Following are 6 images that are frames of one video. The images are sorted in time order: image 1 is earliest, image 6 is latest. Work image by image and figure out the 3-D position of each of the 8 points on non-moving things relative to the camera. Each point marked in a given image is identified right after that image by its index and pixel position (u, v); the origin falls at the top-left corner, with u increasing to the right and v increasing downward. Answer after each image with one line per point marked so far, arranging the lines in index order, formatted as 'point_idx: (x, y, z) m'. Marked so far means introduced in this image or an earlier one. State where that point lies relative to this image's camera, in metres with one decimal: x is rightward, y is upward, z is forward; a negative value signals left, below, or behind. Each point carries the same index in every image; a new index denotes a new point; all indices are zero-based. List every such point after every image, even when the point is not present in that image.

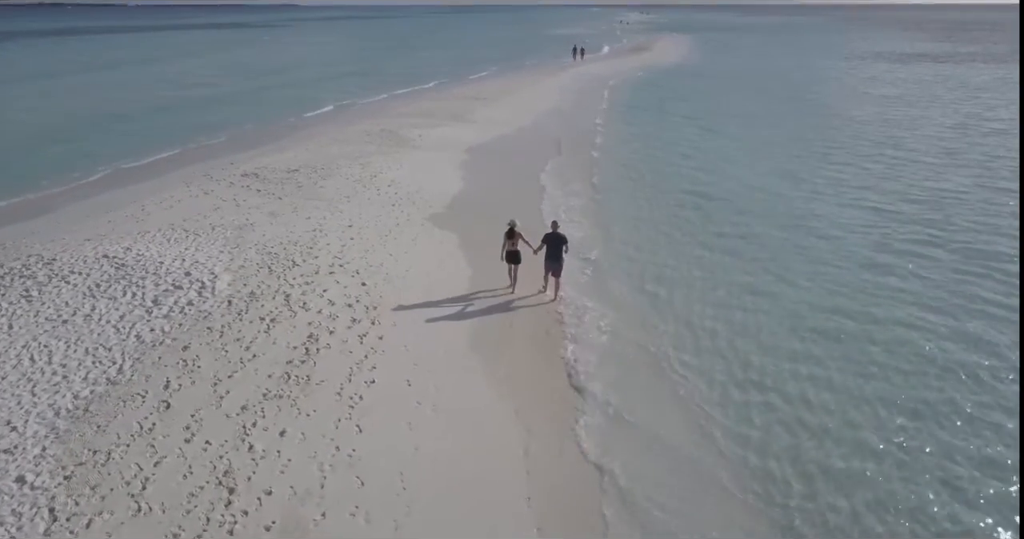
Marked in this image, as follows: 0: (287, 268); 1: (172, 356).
0: (-3.8, 0.0, +12.6) m
1: (-4.4, -1.1, +9.5) m
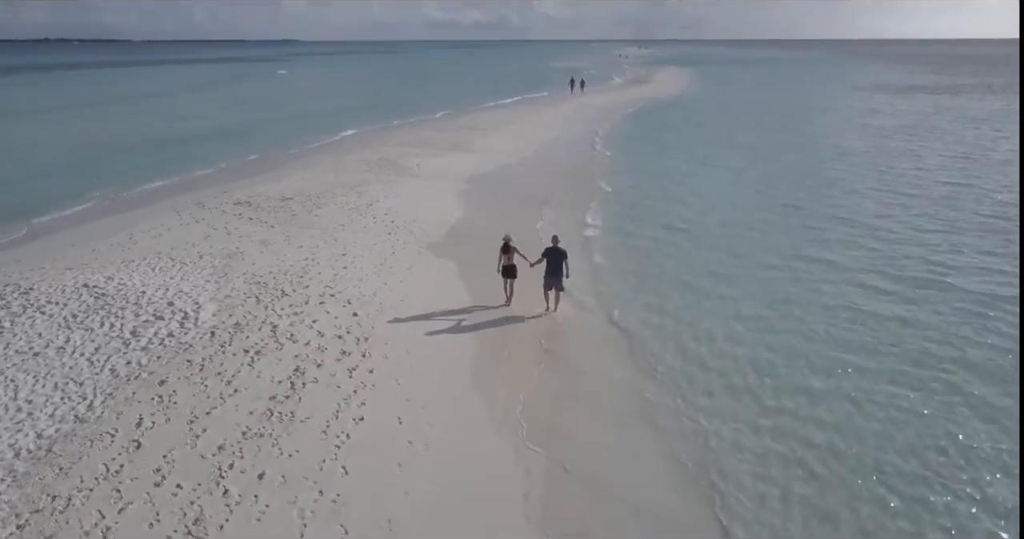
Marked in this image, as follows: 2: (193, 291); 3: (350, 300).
0: (-3.8, -0.5, +12.0) m
1: (-4.4, -1.5, +8.9) m
2: (-5.1, -0.3, +12.0) m
3: (-2.7, -0.5, +12.3) m
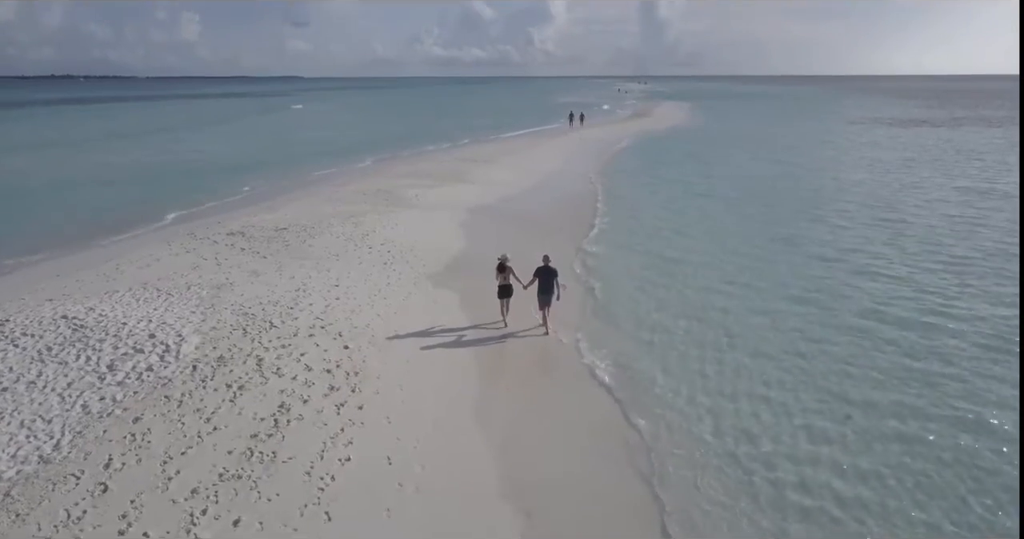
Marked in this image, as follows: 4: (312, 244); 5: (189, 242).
0: (-3.9, -0.9, +11.5) m
1: (-4.4, -1.8, +8.3) m
2: (-5.2, -0.8, +11.4) m
3: (-2.7, -1.0, +11.7) m
4: (-4.7, +0.6, +17.4) m
5: (-7.6, +0.7, +17.4) m
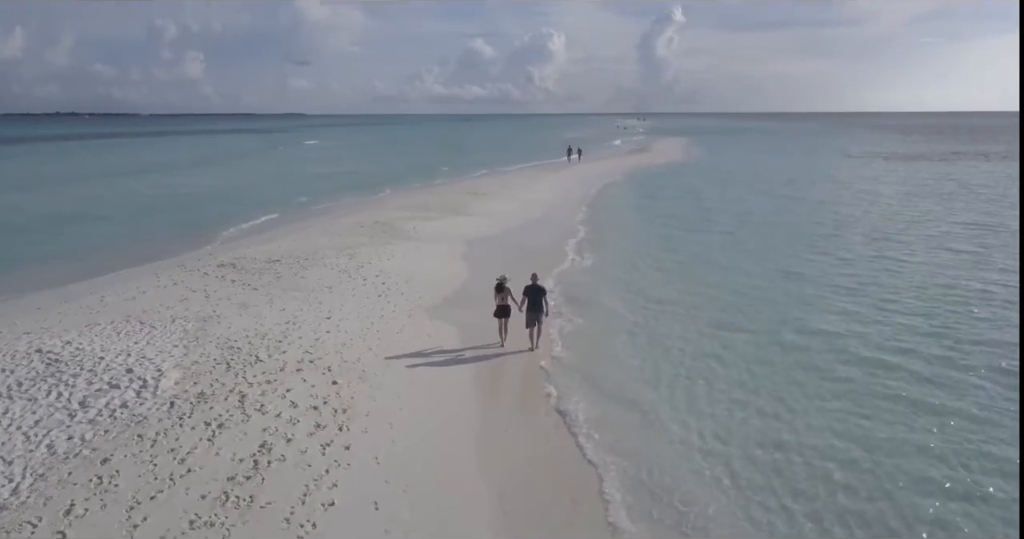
0: (-3.9, -1.4, +10.9) m
1: (-4.4, -2.1, +7.7) m
2: (-5.2, -1.3, +10.9) m
3: (-2.7, -1.5, +11.2) m
4: (-4.7, -0.1, +16.9) m
5: (-7.6, -0.1, +16.9) m
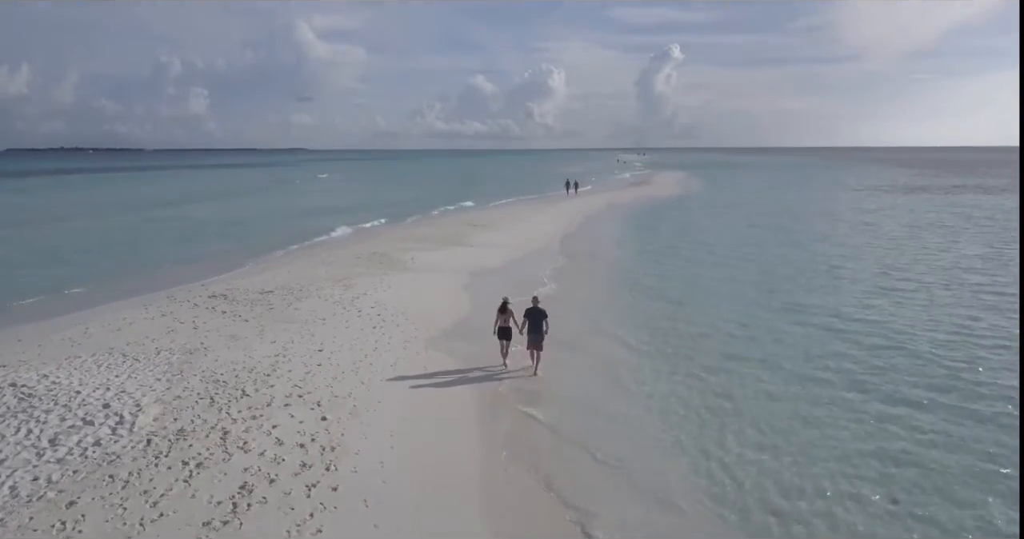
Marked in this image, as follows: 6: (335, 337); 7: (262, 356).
0: (-3.9, -1.8, +10.3) m
1: (-4.4, -2.4, +7.1) m
2: (-5.2, -1.7, +10.3) m
3: (-2.7, -1.9, +10.6) m
4: (-4.7, -0.8, +16.4) m
5: (-7.6, -0.8, +16.4) m
6: (-3.4, -1.3, +14.2) m
7: (-4.2, -1.5, +12.6) m
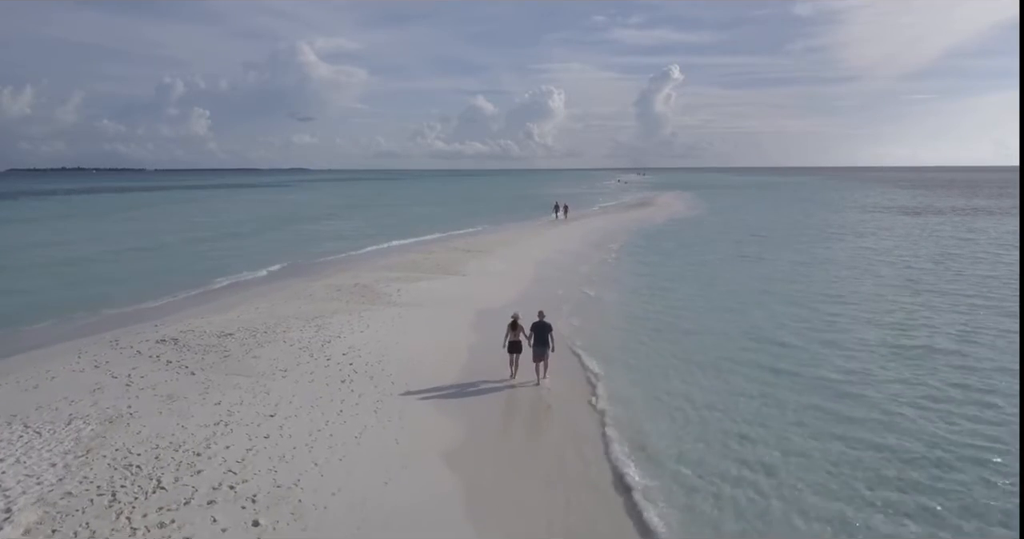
0: (-4.0, -2.4, +8.0) m
1: (-4.6, -2.9, +4.8) m
2: (-5.3, -2.3, +8.0) m
3: (-2.8, -2.5, +8.3) m
4: (-4.8, -1.6, +14.1) m
5: (-7.7, -1.6, +14.1) m
6: (-3.5, -2.0, +11.8) m
7: (-4.3, -2.2, +10.3) m
